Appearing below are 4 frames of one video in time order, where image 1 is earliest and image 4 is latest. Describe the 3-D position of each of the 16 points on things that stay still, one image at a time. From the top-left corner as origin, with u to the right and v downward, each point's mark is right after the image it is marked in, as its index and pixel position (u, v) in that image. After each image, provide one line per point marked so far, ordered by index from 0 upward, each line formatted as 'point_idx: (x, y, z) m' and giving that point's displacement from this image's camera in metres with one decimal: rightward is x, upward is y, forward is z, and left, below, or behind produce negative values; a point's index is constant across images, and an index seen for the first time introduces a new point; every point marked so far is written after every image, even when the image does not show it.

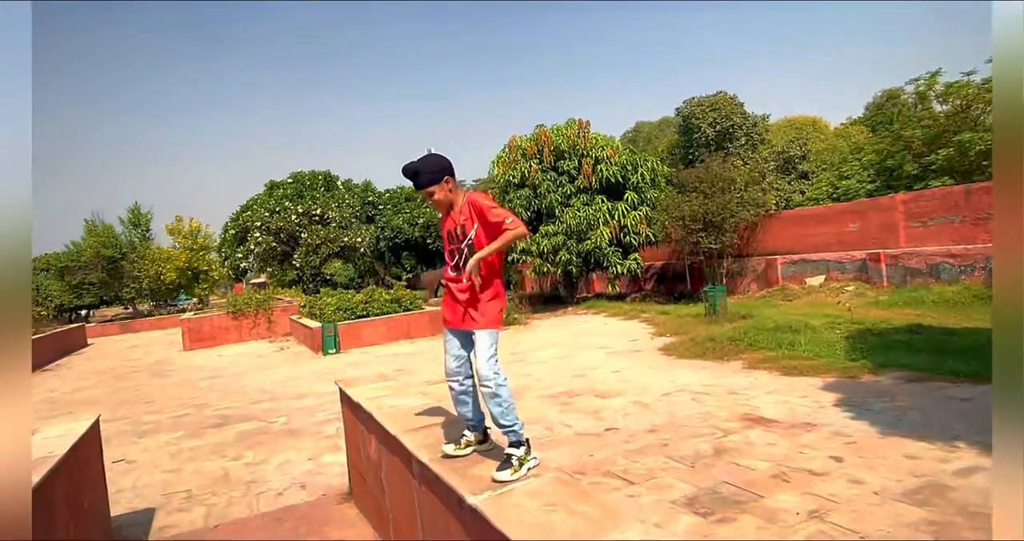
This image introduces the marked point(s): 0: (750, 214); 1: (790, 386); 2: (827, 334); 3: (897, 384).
0: (+3.0, +0.7, +17.5) m
1: (+2.0, -0.8, +9.4) m
2: (+2.6, -0.5, +10.8) m
3: (+2.7, -0.8, +9.1) m
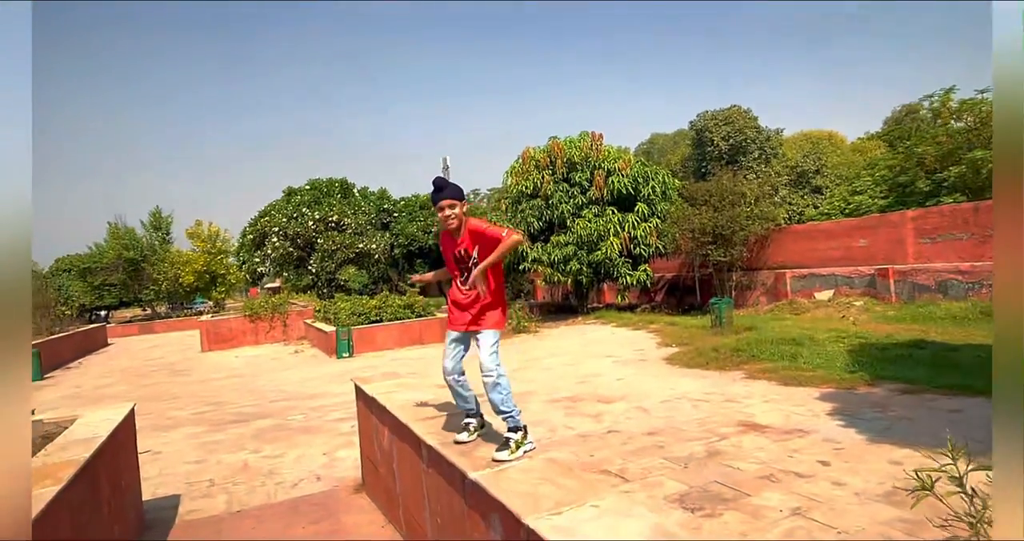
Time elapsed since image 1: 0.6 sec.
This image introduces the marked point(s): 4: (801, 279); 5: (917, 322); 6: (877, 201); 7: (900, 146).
0: (+3.3, +0.6, +17.6) m
1: (+2.0, -0.9, +9.6) m
2: (+2.7, -0.6, +10.9) m
3: (+2.7, -0.9, +9.2) m
4: (+3.5, -0.1, +16.4) m
5: (+3.6, -0.5, +11.7) m
6: (+4.3, +0.8, +15.5) m
7: (+4.4, +1.4, +14.7) m
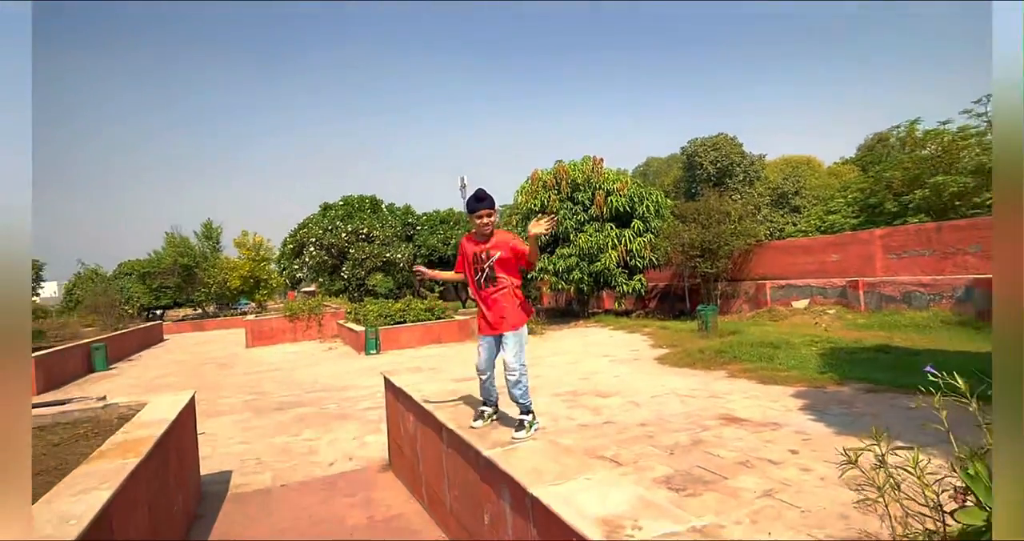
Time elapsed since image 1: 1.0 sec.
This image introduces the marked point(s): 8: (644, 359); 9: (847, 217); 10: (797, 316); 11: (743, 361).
0: (+3.4, +0.4, +19.0) m
1: (+2.1, -1.0, +10.9) m
2: (+2.7, -0.8, +12.3) m
3: (+2.8, -1.0, +10.6) m
4: (+3.6, -0.3, +17.8) m
5: (+3.7, -0.6, +13.1) m
6: (+4.4, +0.7, +16.8) m
7: (+4.5, +1.2, +16.1) m
8: (+1.3, -0.8, +12.5) m
9: (+4.4, +0.7, +17.0) m
10: (+3.2, -0.5, +14.6) m
11: (+2.1, -0.8, +12.1) m
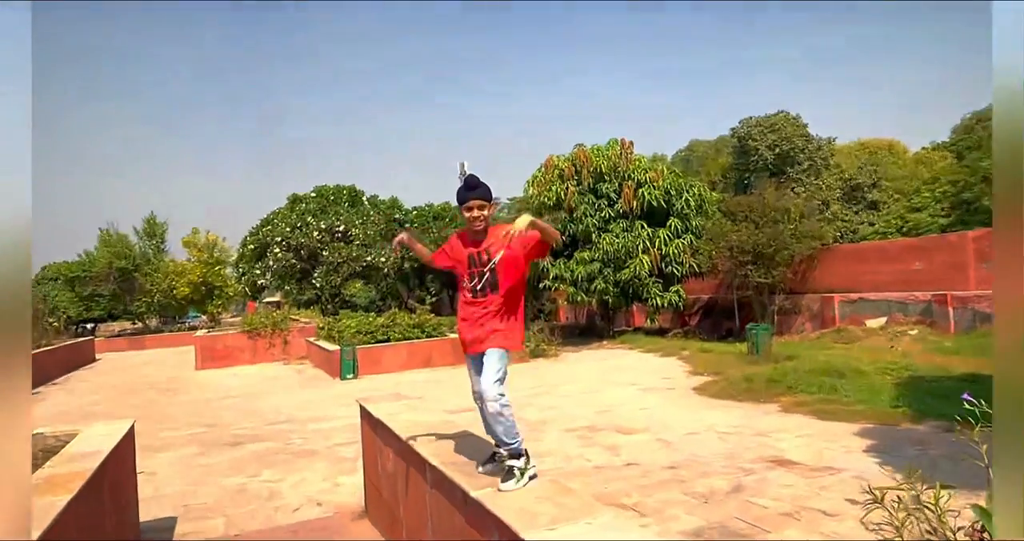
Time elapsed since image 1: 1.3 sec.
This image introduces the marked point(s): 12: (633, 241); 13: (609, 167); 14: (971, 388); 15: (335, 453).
0: (+3.9, +0.3, +16.5) m
1: (+2.1, -1.1, +8.6) m
2: (+2.8, -0.8, +9.8) m
3: (+2.7, -1.1, +8.2) m
4: (+4.0, -0.4, +15.3) m
5: (+3.8, -0.7, +10.6) m
6: (+4.7, +0.6, +14.3) m
7: (+4.8, +1.1, +13.6) m
8: (+1.3, -0.9, +10.2) m
9: (+4.7, +0.6, +14.5) m
10: (+3.4, -0.6, +12.2) m
11: (+2.2, -0.9, +9.8) m
12: (+2.2, +0.5, +19.7) m
13: (+1.9, +1.6, +20.4) m
14: (+3.3, -0.9, +9.3) m
15: (-1.4, -1.4, +10.0) m
